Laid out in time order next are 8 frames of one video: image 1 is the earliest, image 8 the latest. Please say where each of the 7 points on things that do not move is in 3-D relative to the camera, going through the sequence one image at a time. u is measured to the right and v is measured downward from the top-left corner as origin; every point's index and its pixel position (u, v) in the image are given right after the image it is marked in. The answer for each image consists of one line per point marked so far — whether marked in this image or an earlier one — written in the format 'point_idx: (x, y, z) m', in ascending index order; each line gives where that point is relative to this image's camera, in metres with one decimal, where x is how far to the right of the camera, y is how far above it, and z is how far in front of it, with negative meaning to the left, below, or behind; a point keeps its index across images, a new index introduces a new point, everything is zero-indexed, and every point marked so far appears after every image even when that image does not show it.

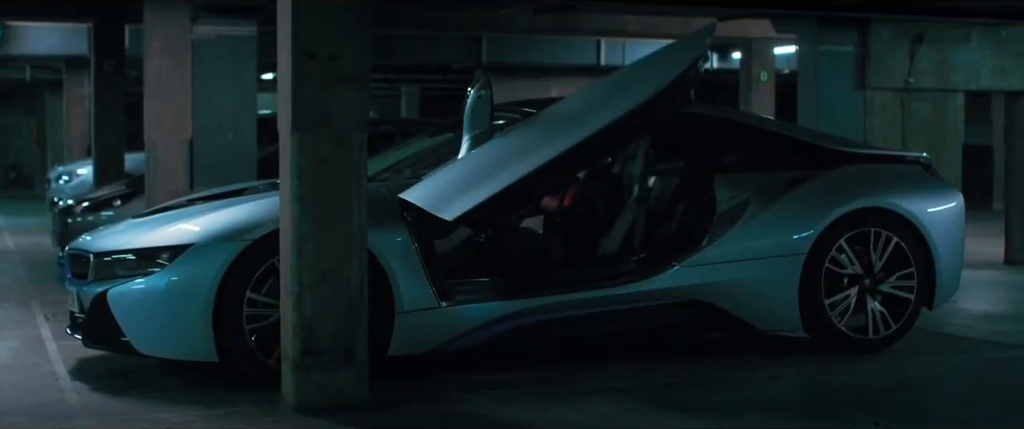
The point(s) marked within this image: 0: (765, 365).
0: (+1.0, -0.6, +7.0) m
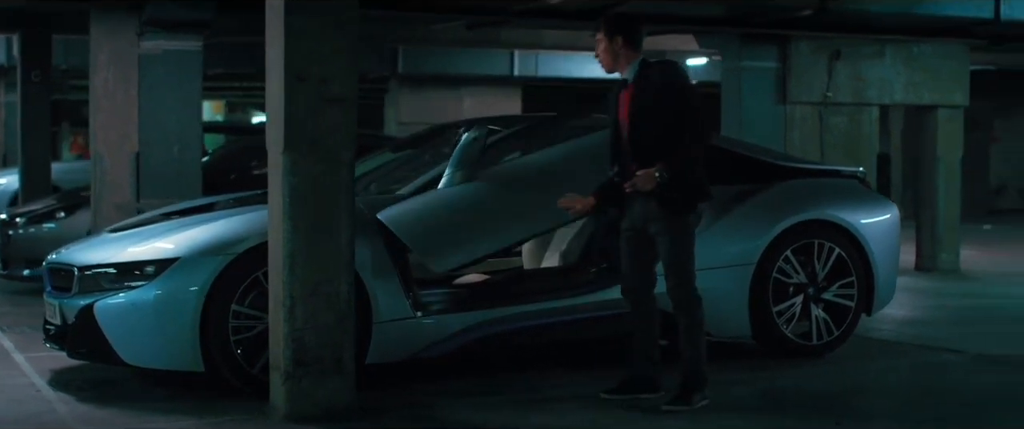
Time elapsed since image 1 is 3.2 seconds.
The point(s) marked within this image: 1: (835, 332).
0: (+0.9, -0.7, +7.3) m
1: (+1.4, -0.5, +7.6) m
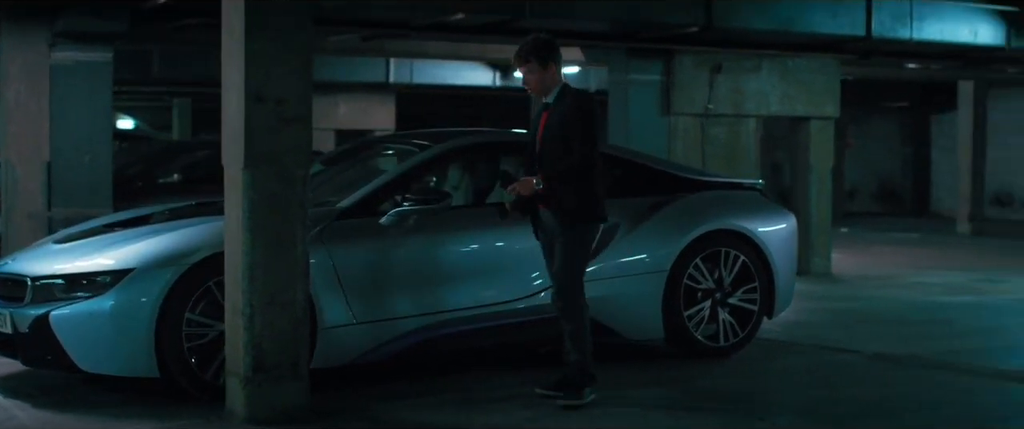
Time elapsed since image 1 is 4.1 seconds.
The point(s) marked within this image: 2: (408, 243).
0: (+0.5, -0.7, +7.8) m
1: (+1.1, -0.6, +8.1) m
2: (-0.5, -0.1, +7.1) m
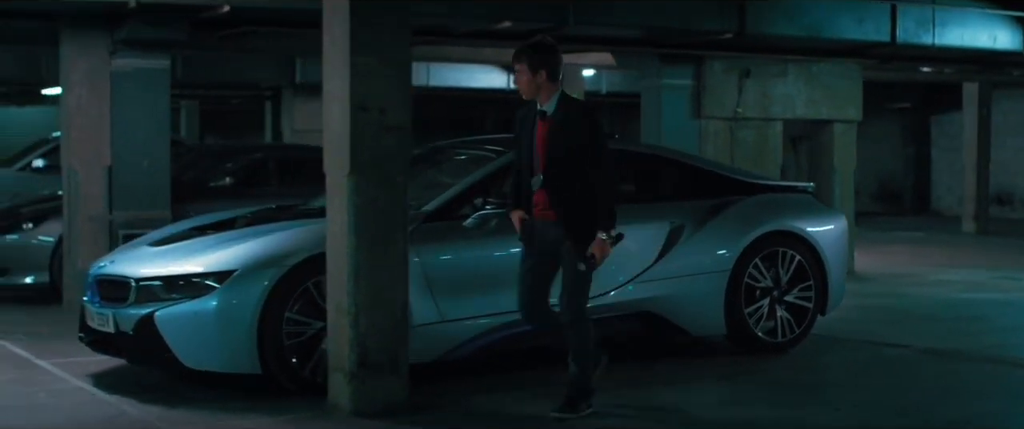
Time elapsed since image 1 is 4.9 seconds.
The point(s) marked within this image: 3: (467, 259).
0: (+0.9, -0.7, +8.2) m
1: (+1.4, -0.6, +8.5) m
2: (-0.2, -0.1, +7.4) m
3: (-0.2, -0.2, +7.4) m
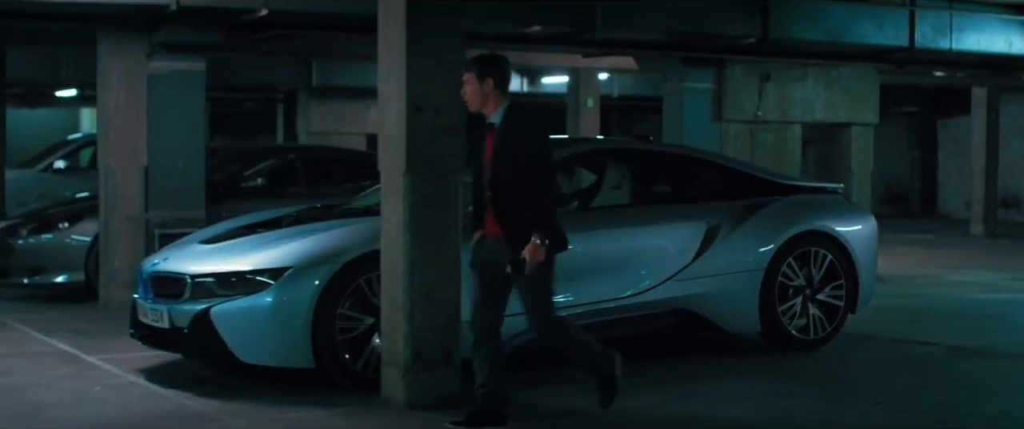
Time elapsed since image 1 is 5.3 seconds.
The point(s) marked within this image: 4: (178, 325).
0: (+1.0, -0.7, +8.3) m
1: (+1.6, -0.6, +8.7) m
2: (0.0, -0.1, +7.6) m
3: (0.0, -0.2, +7.6) m
4: (-1.4, -0.5, +7.3) m
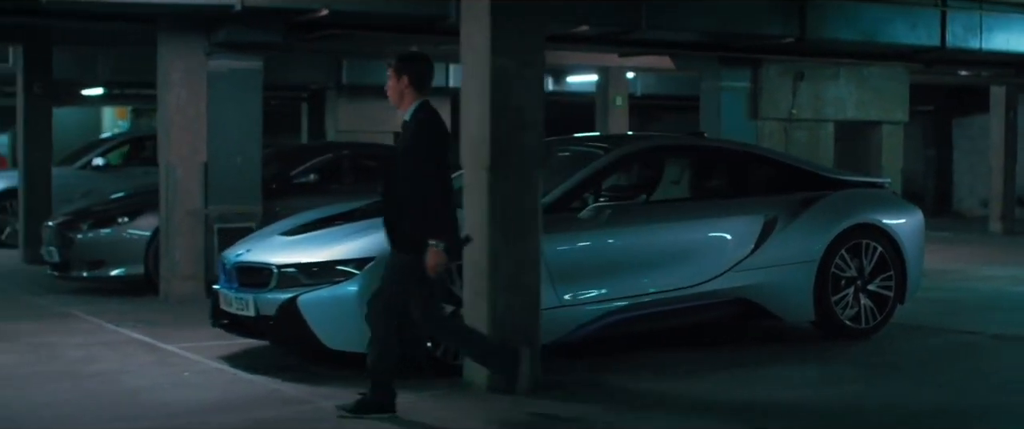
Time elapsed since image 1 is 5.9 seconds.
0: (+1.4, -0.7, +8.7) m
1: (+1.9, -0.5, +9.0) m
2: (+0.4, -0.1, +7.9) m
3: (+0.3, -0.2, +7.9) m
4: (-1.1, -0.4, +7.6) m
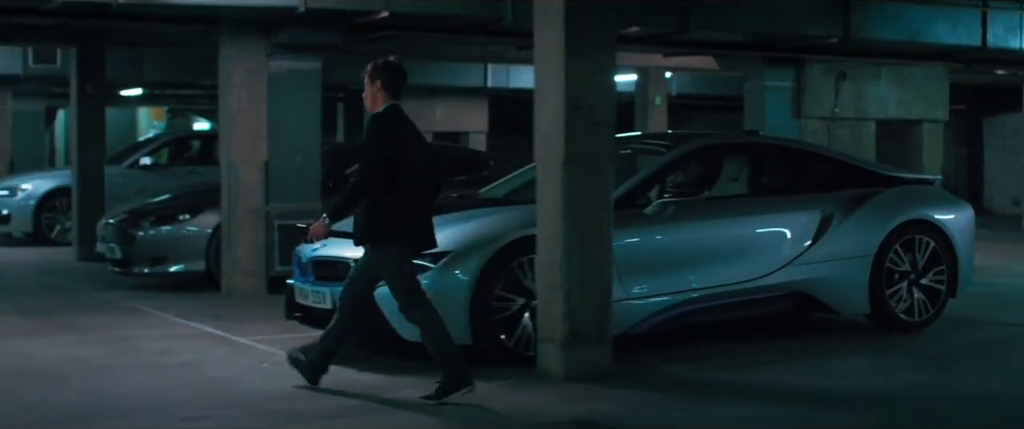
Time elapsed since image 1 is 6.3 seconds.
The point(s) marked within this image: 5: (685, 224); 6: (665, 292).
0: (+1.7, -0.7, +8.9) m
1: (+2.2, -0.5, +9.2) m
2: (+0.7, -0.1, +8.2) m
3: (+0.7, -0.1, +8.1) m
4: (-0.8, -0.4, +7.9) m
5: (+0.8, 0.0, +8.3) m
6: (+0.7, -0.4, +8.1) m
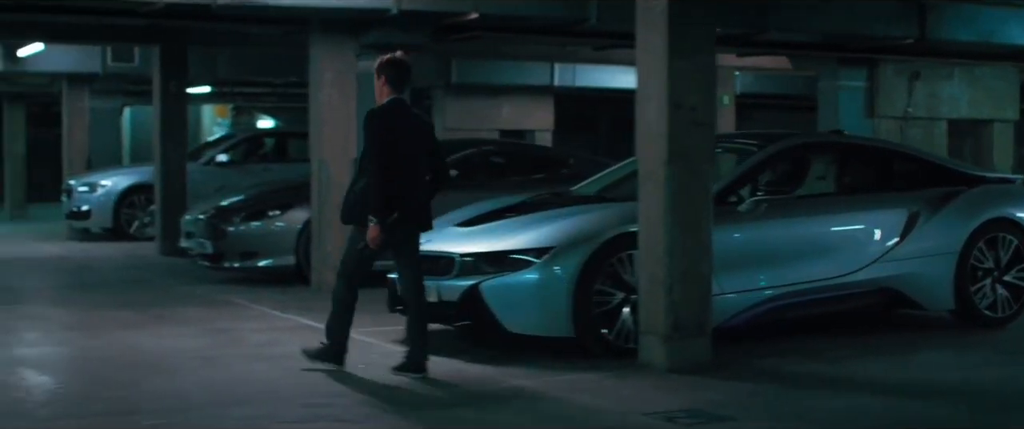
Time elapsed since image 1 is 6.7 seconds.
0: (+2.2, -0.6, +9.1) m
1: (+2.7, -0.5, +9.4) m
2: (+1.2, -0.1, +8.4) m
3: (+1.1, -0.1, +8.4) m
4: (-0.3, -0.4, +8.1) m
5: (+1.3, 0.0, +8.5) m
6: (+1.2, -0.4, +8.4) m
